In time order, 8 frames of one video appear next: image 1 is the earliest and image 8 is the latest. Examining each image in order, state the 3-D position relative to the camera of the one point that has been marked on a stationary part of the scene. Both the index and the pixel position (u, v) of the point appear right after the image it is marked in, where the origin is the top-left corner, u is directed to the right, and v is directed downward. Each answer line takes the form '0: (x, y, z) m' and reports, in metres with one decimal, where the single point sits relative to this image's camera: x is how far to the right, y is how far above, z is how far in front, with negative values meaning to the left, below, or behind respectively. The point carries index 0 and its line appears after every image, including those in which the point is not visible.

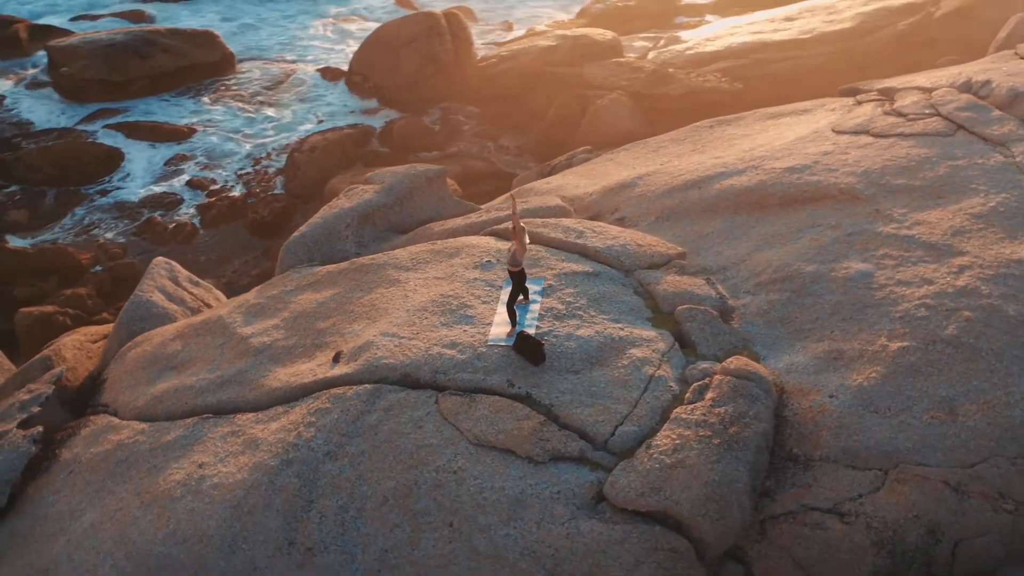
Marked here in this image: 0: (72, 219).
0: (-4.7, +0.7, +11.6) m
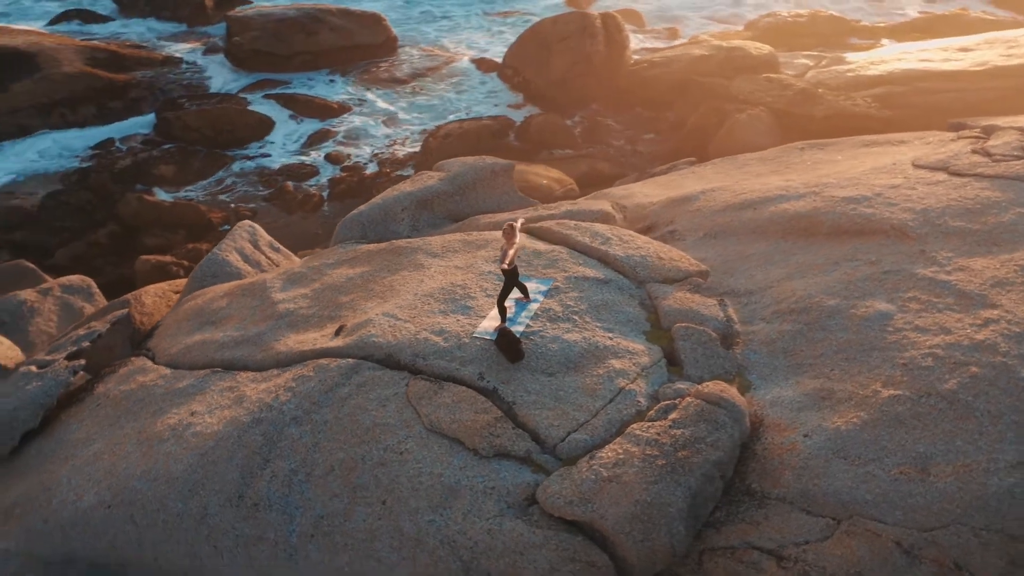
0: (-3.4, +1.2, +12.4) m
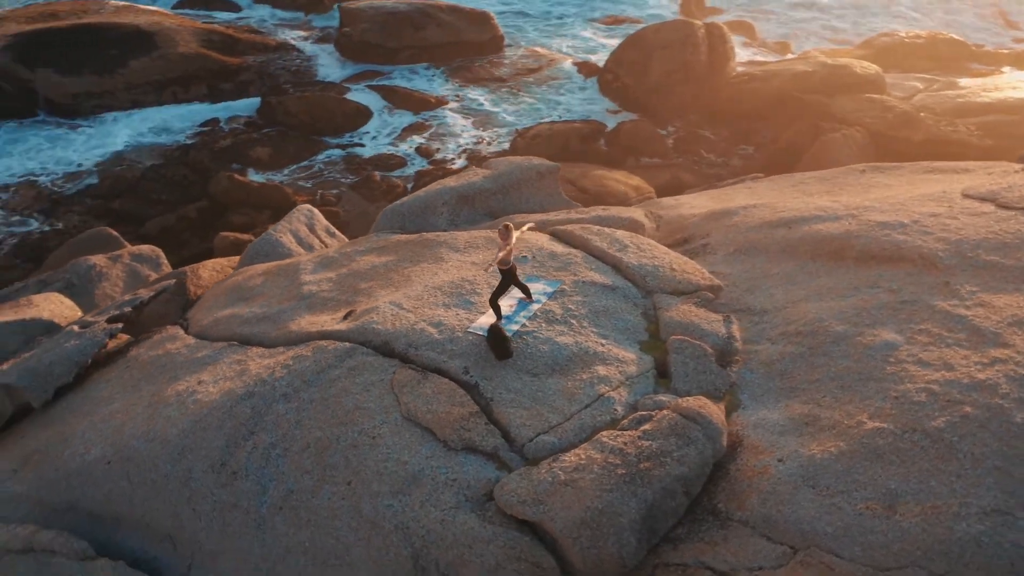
0: (-2.4, +1.5, +12.8) m
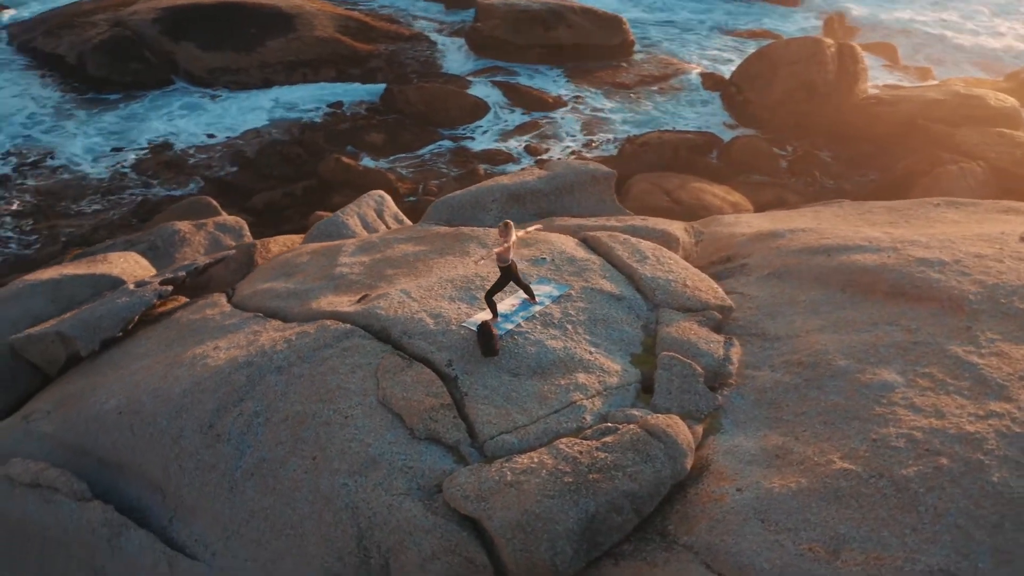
0: (-1.2, +1.6, +13.1) m
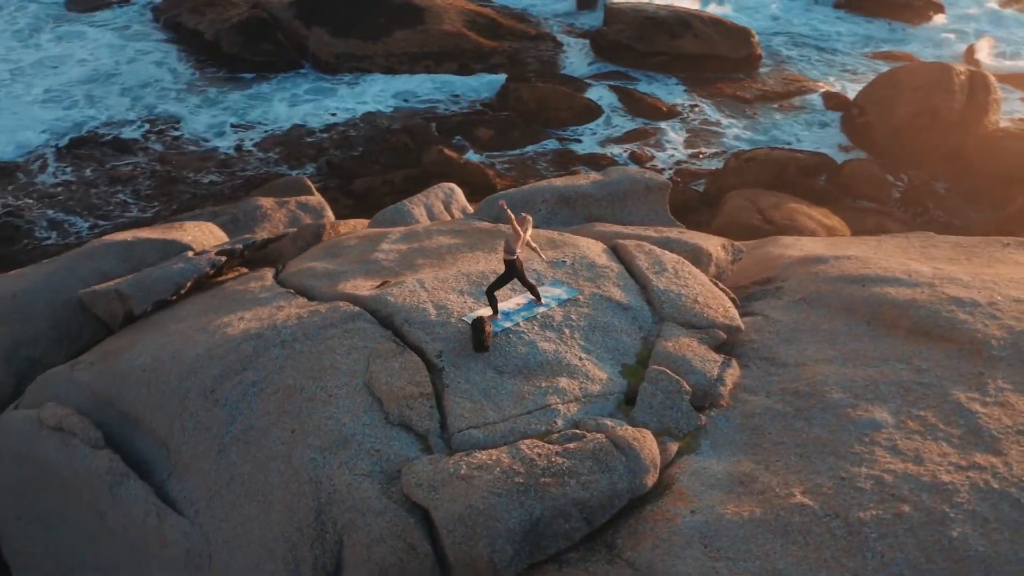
0: (+0.1, +1.7, +13.2) m
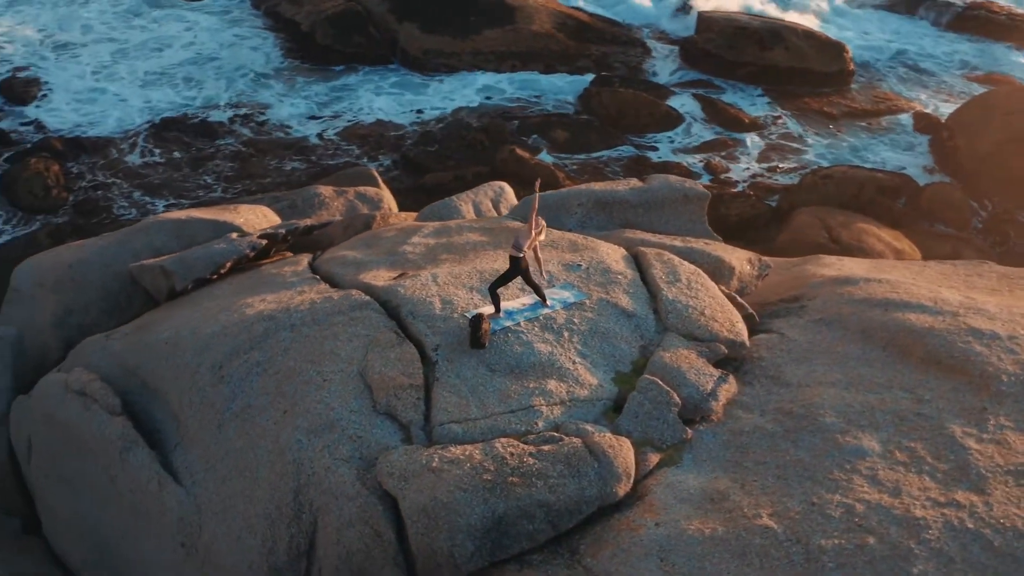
0: (+1.0, +1.6, +13.1) m
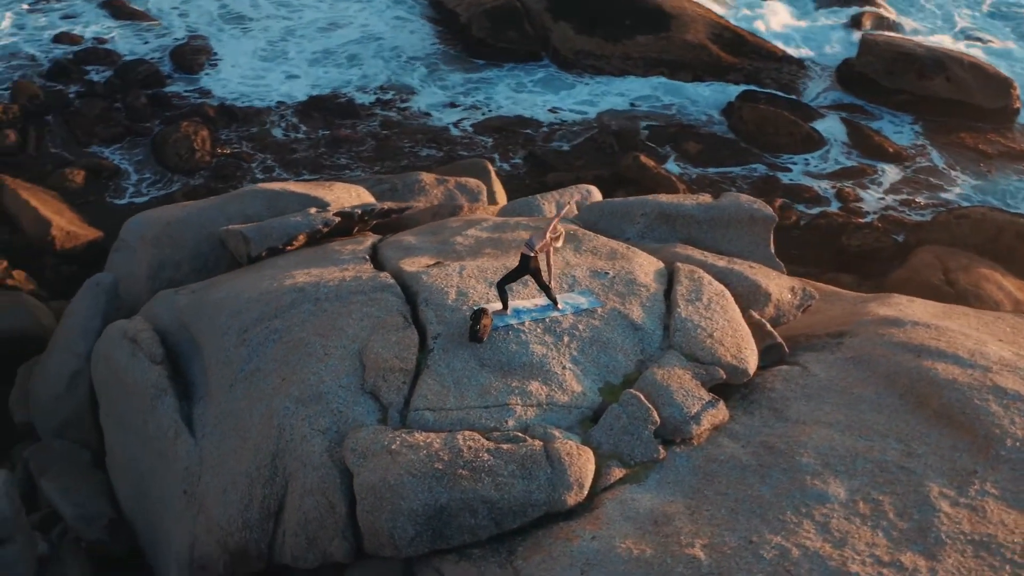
0: (+2.5, +1.4, +12.9) m
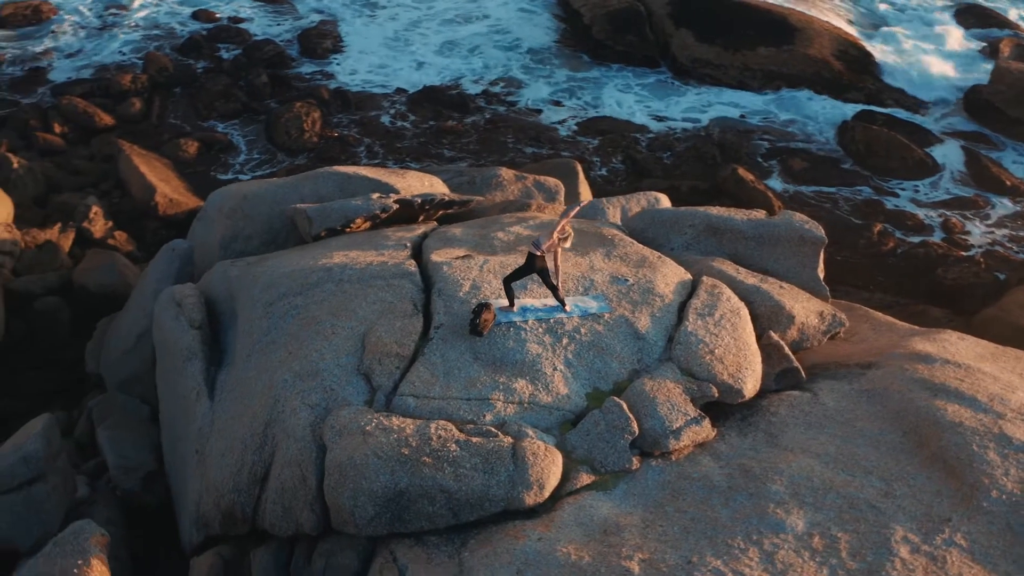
0: (+3.6, +1.1, +12.5) m
